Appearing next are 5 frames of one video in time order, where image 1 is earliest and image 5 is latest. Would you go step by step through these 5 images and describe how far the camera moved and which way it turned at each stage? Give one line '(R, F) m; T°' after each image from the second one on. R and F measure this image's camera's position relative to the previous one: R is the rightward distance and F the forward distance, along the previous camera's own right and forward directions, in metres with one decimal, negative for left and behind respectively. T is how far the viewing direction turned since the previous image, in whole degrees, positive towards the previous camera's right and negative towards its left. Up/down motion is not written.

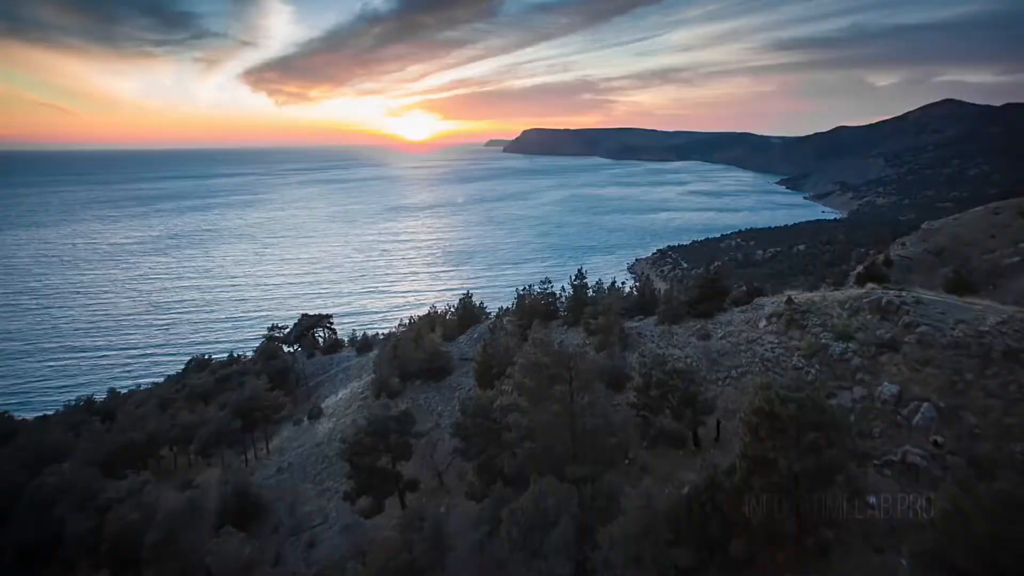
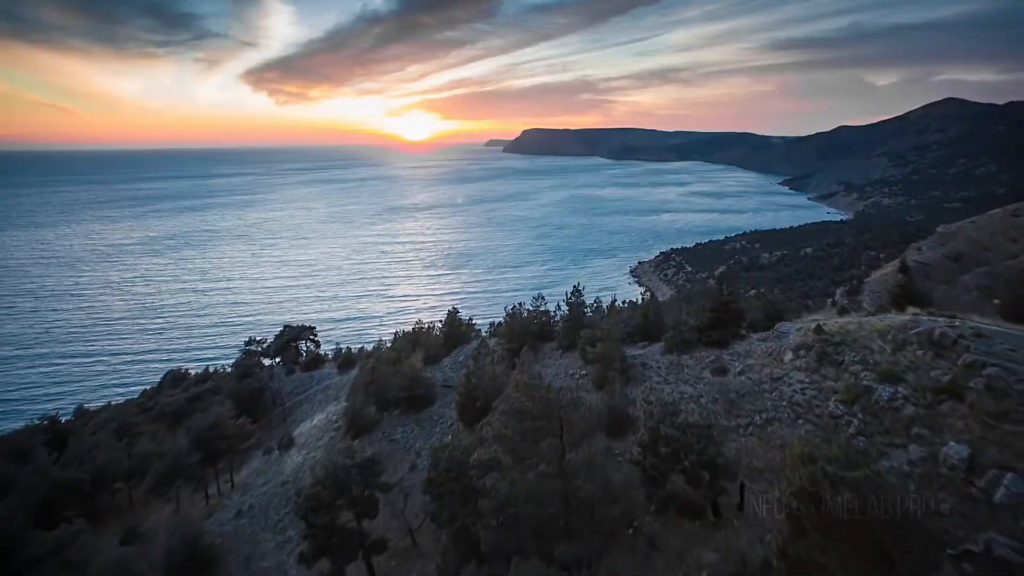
(+0.1, +0.5) m; 0°
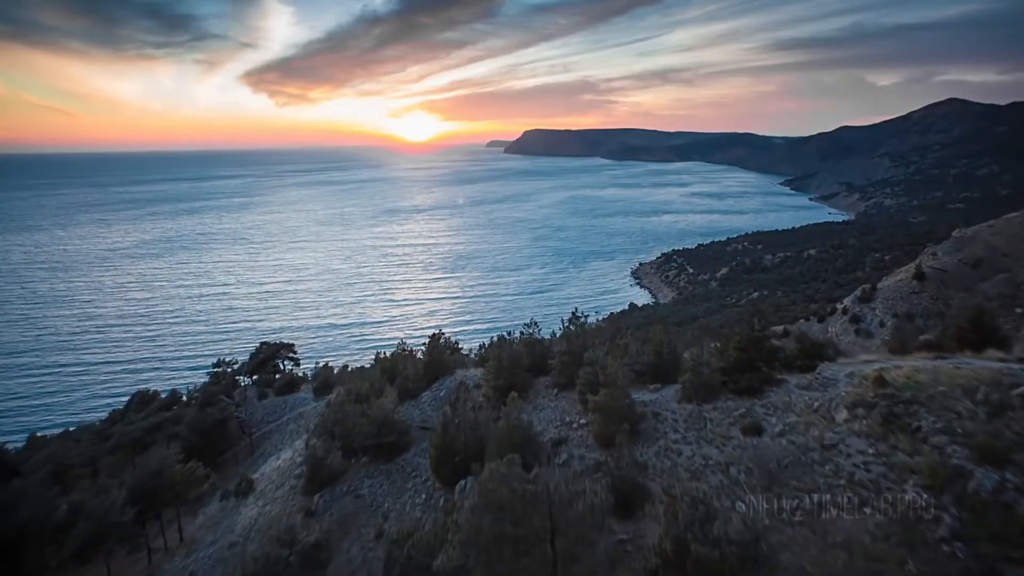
(+0.1, +0.6) m; 0°
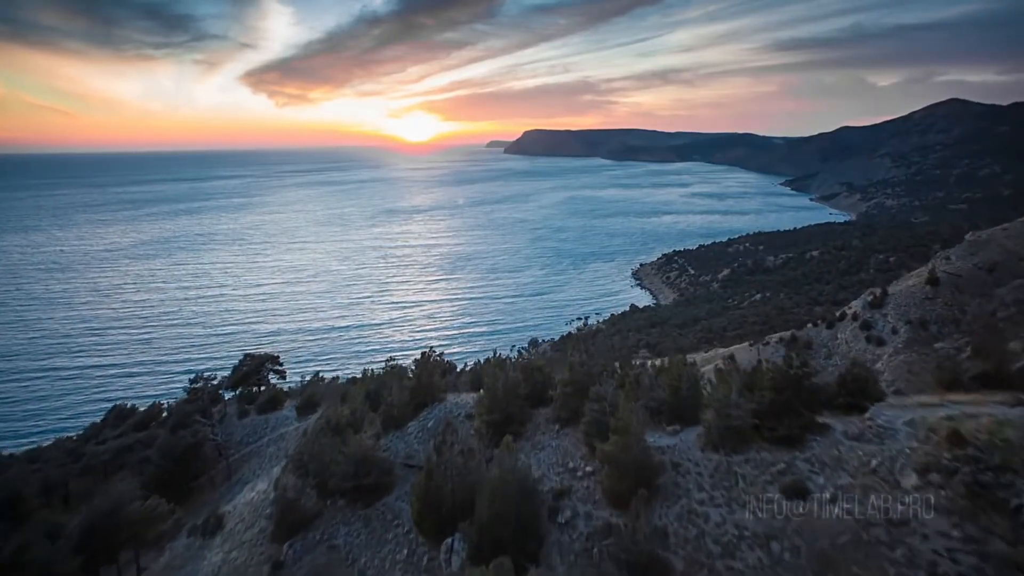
(0.0, +0.4) m; 0°
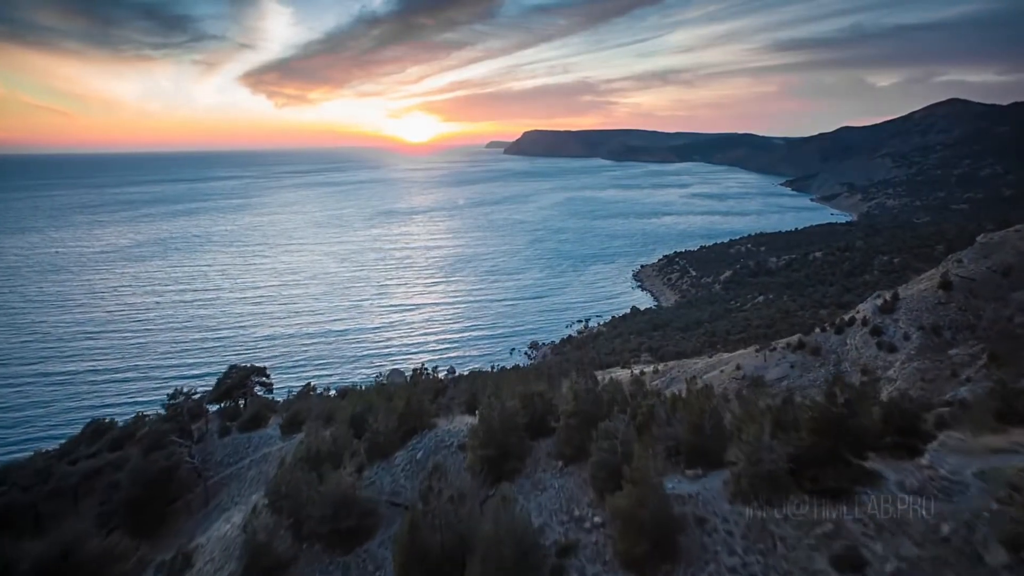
(0.0, +0.4) m; 0°
